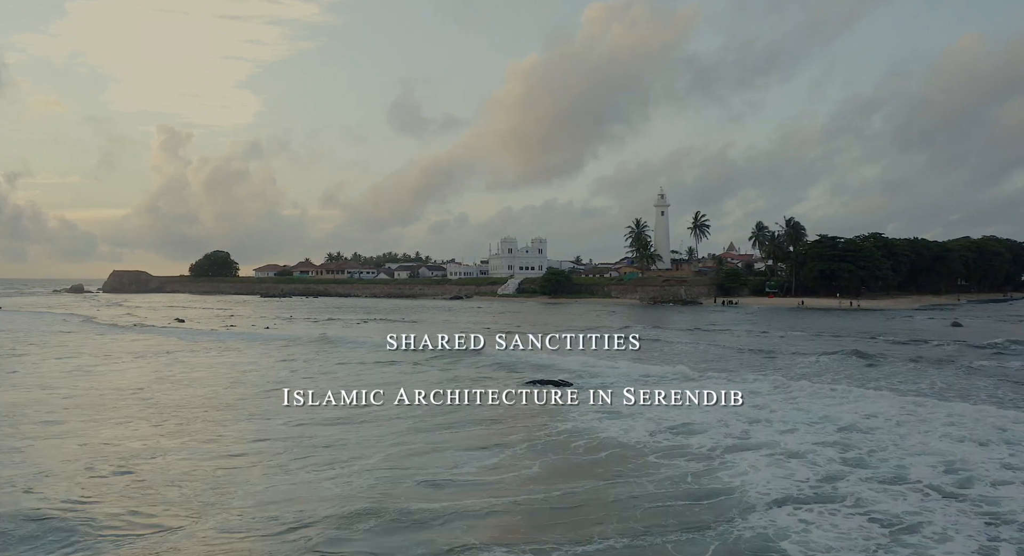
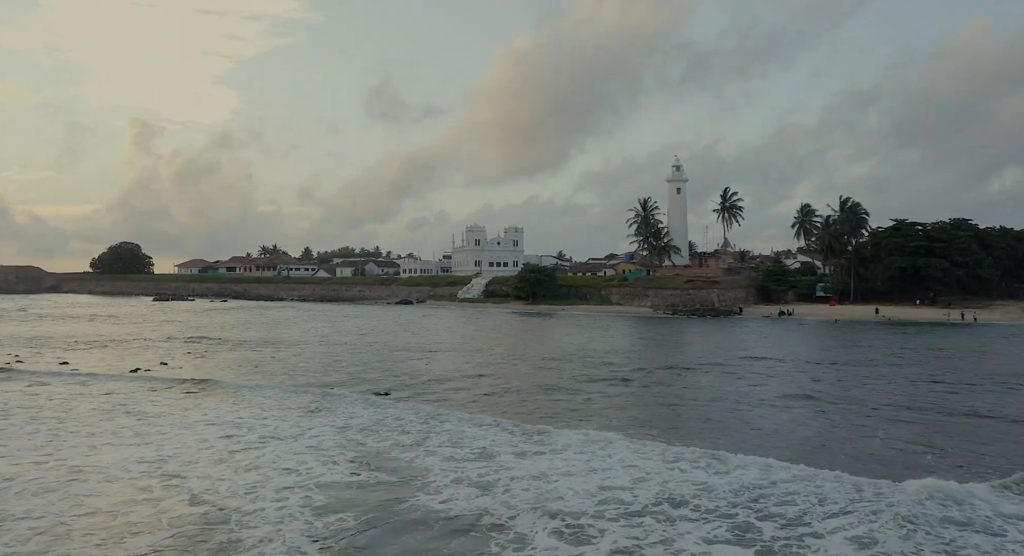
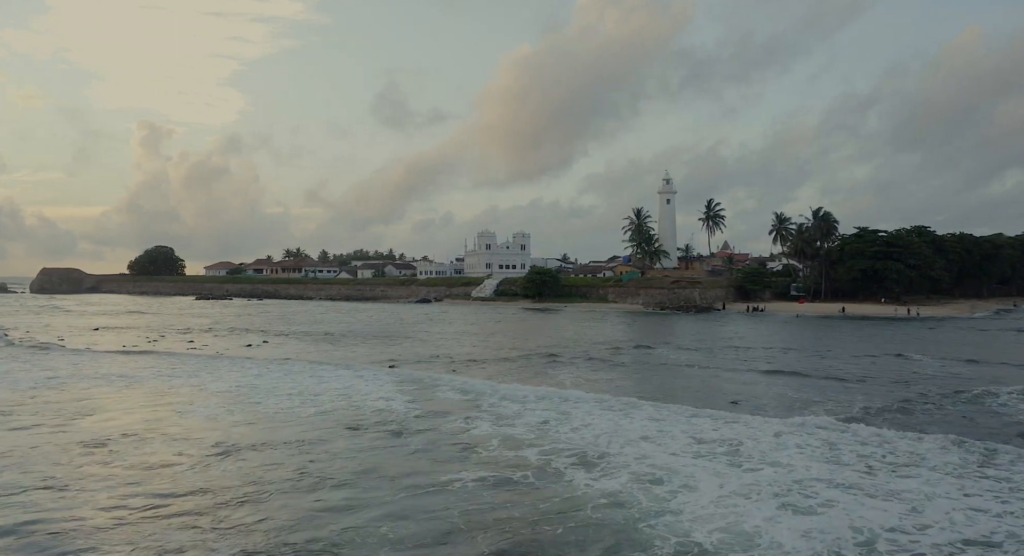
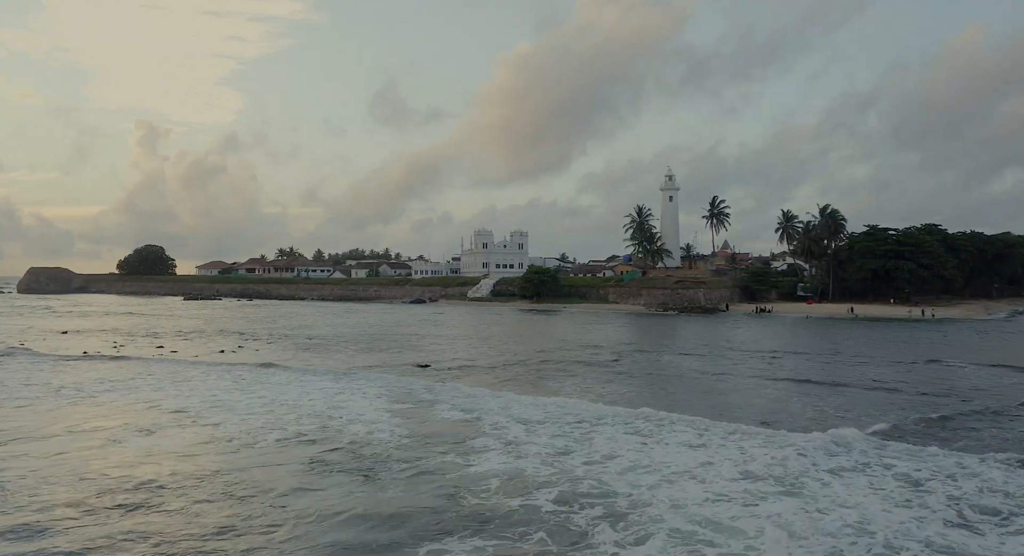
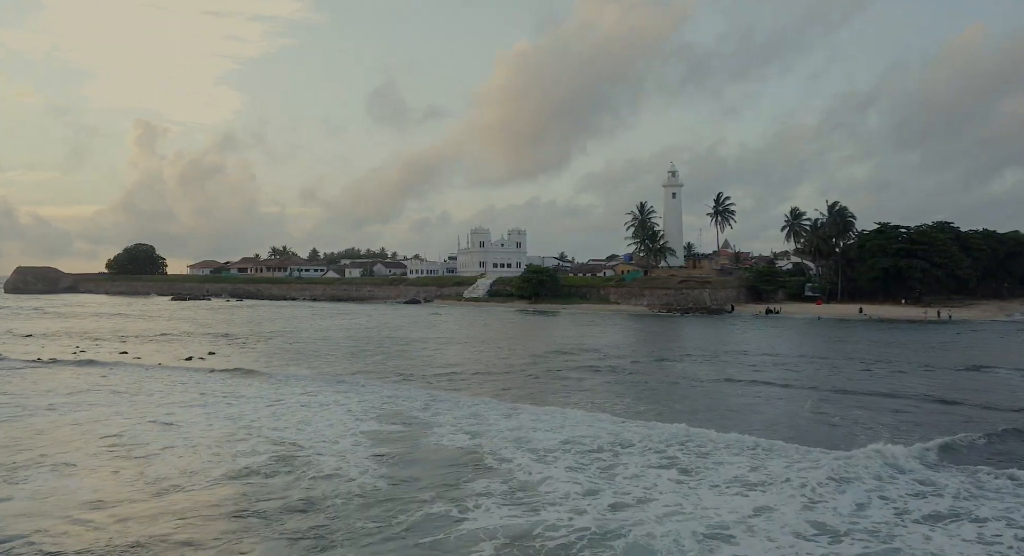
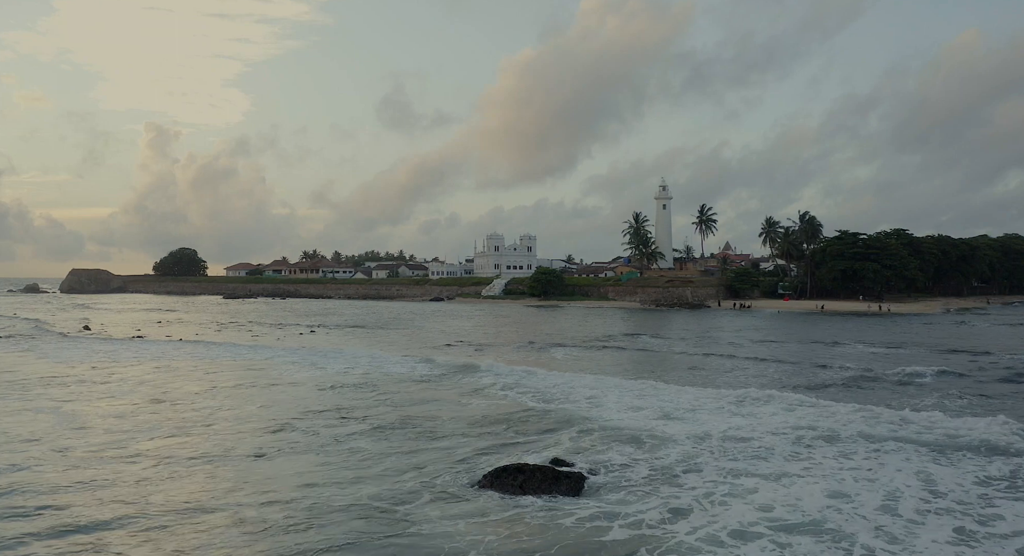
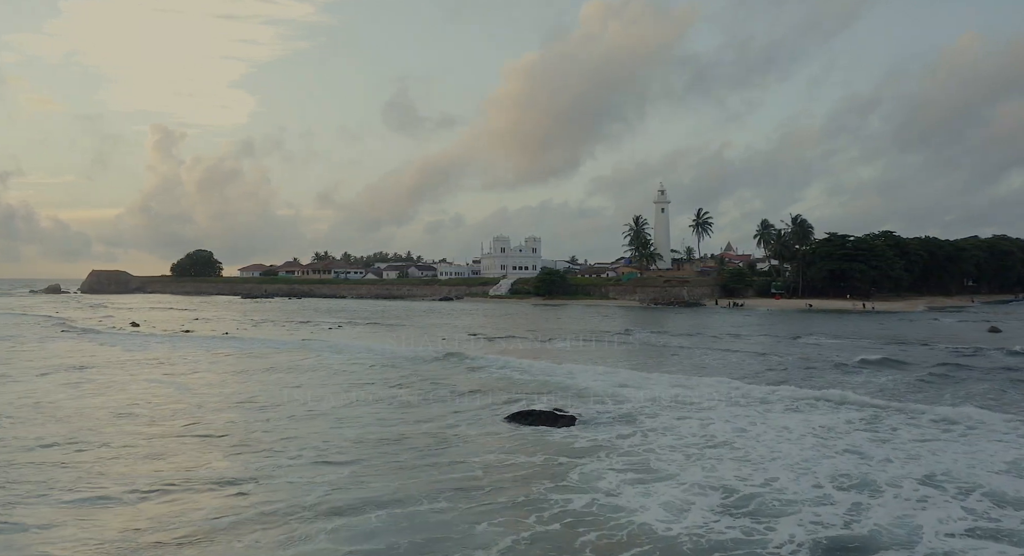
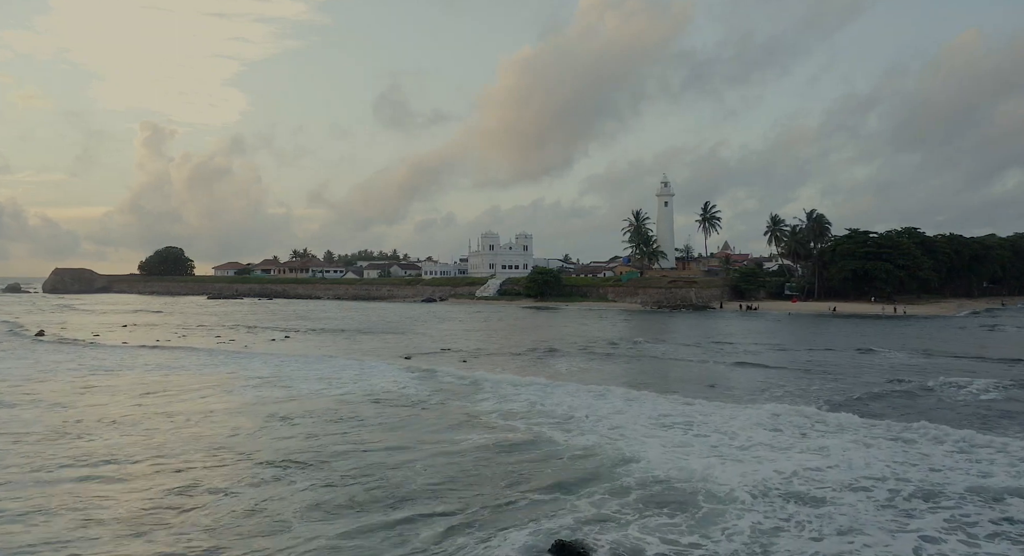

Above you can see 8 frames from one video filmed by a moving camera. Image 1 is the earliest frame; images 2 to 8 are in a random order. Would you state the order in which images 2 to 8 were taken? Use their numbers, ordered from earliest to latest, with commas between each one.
7, 6, 8, 3, 4, 5, 2
